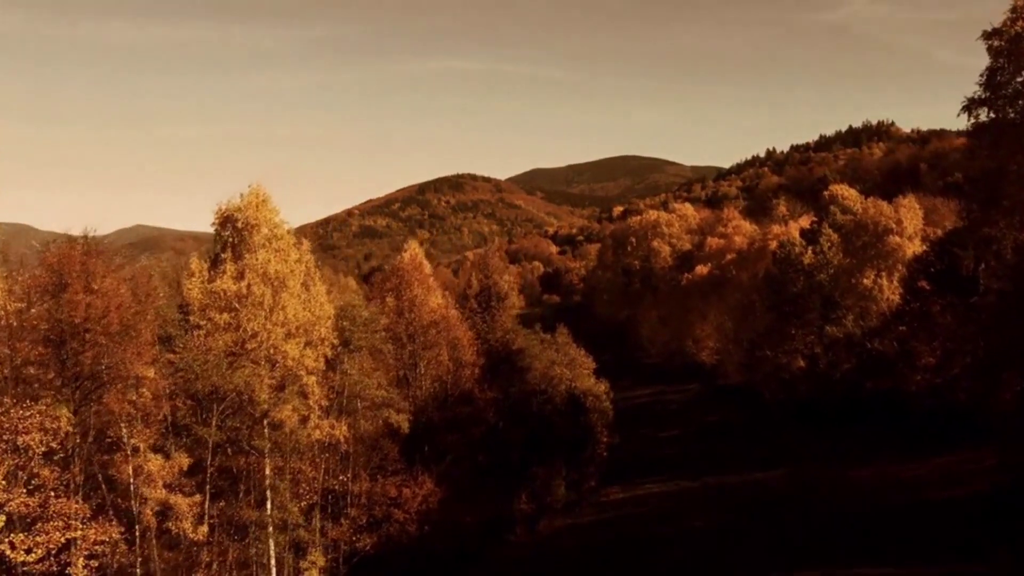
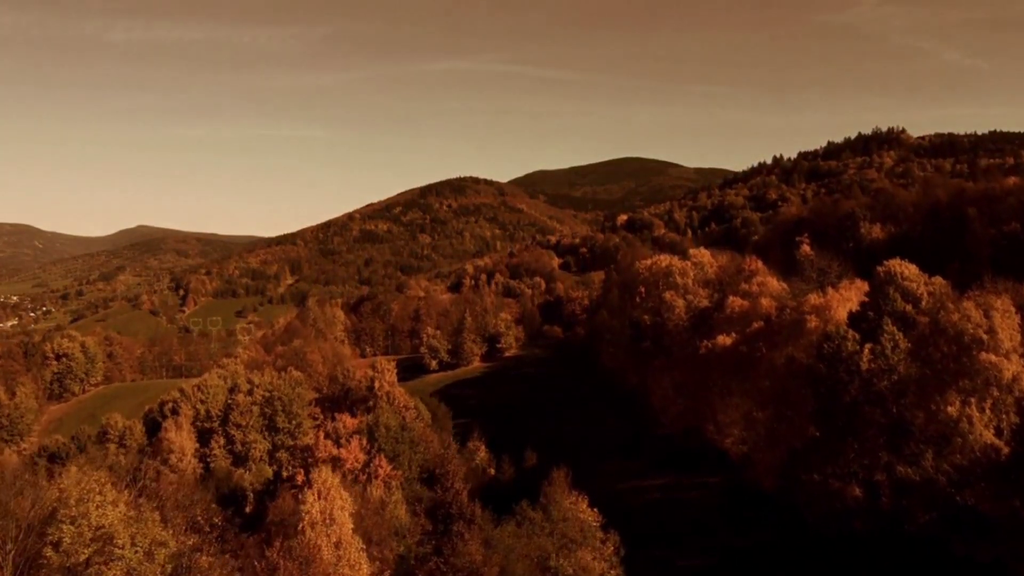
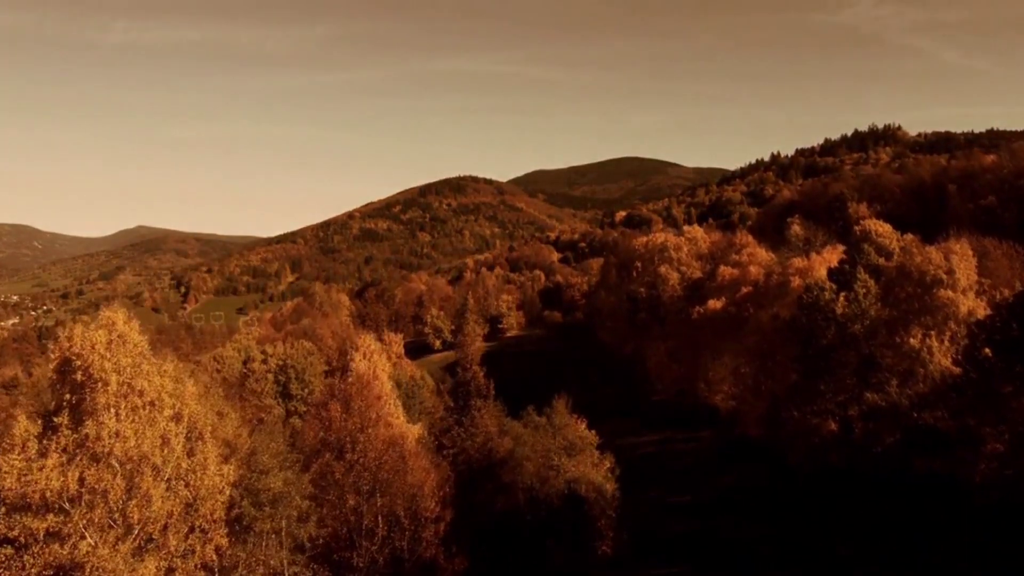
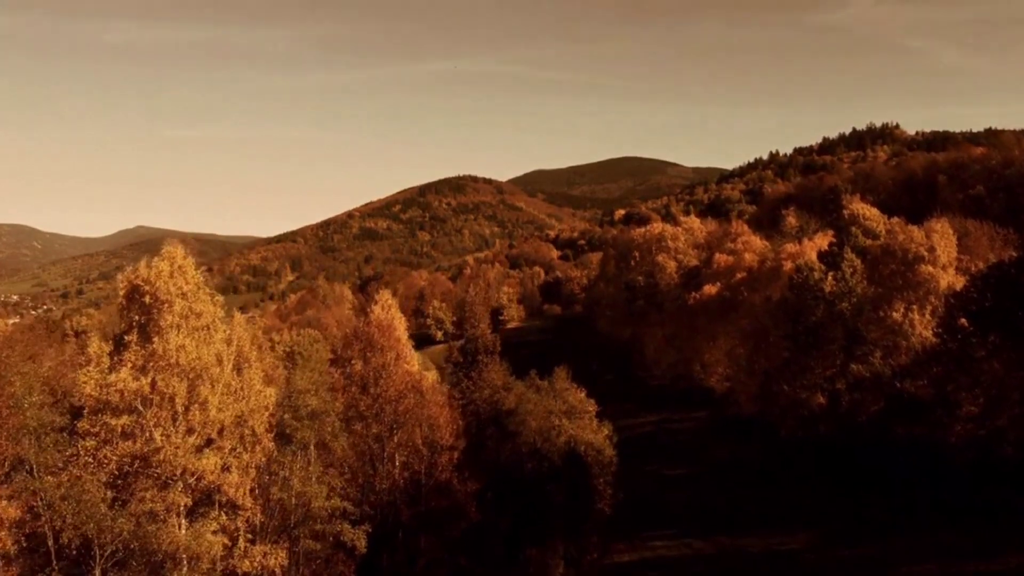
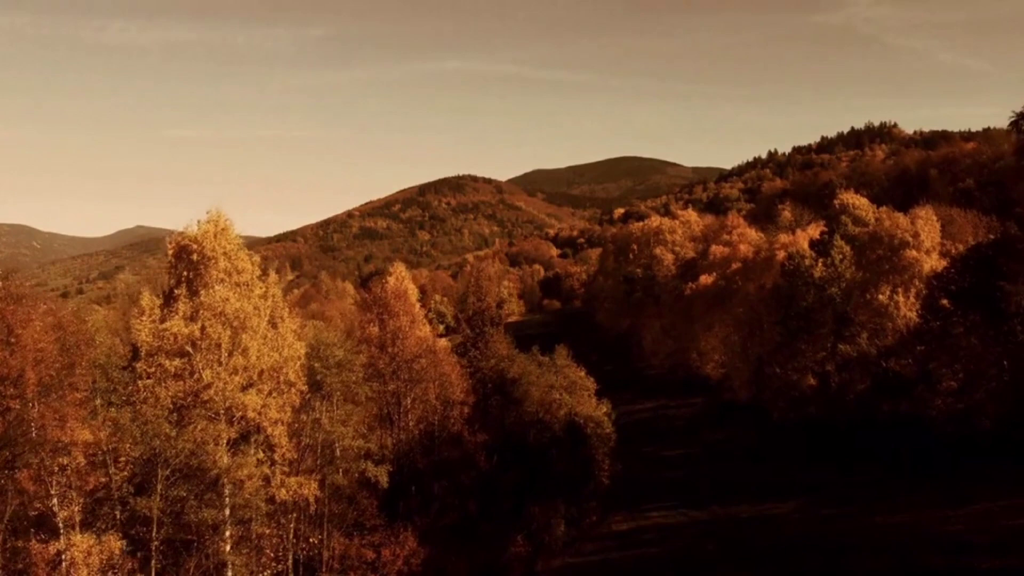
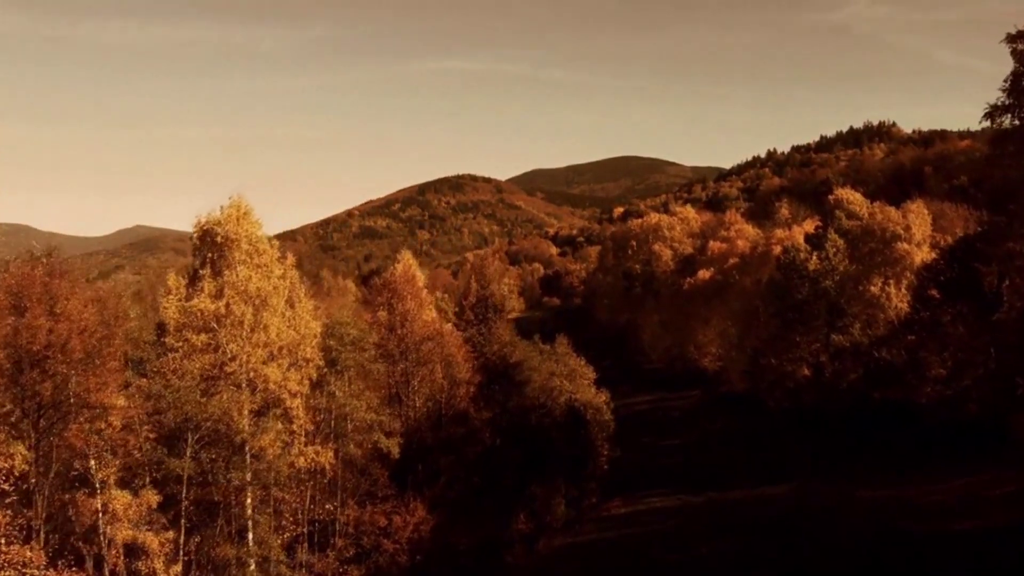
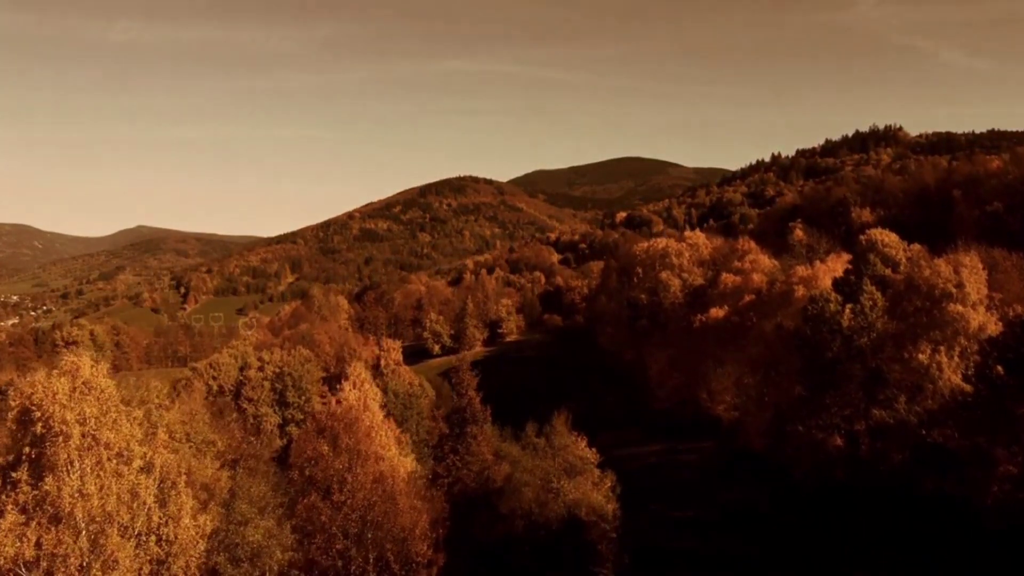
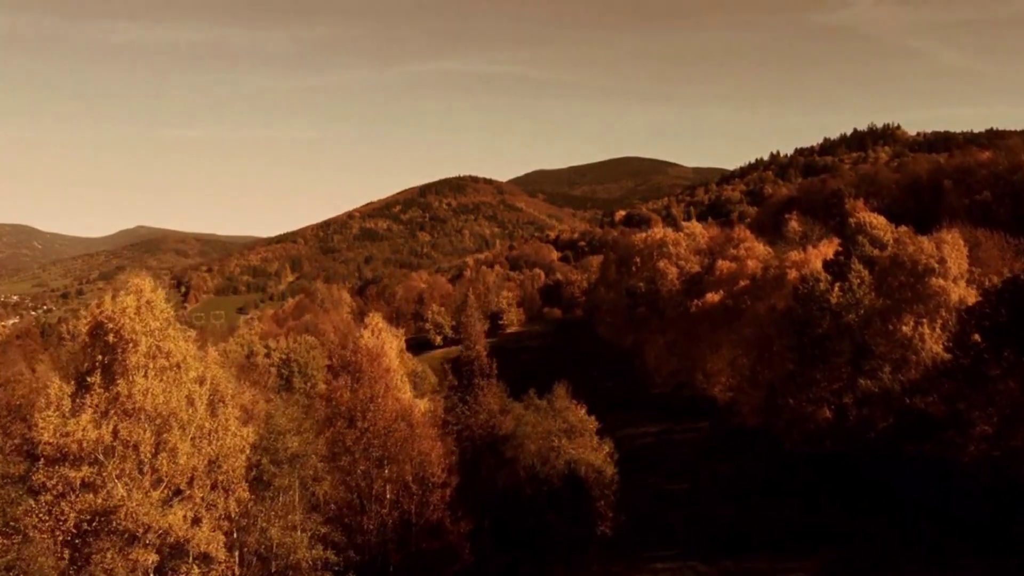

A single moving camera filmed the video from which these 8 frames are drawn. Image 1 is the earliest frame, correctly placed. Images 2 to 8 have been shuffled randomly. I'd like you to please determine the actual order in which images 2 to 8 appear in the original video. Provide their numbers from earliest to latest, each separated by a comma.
6, 5, 4, 8, 3, 7, 2
